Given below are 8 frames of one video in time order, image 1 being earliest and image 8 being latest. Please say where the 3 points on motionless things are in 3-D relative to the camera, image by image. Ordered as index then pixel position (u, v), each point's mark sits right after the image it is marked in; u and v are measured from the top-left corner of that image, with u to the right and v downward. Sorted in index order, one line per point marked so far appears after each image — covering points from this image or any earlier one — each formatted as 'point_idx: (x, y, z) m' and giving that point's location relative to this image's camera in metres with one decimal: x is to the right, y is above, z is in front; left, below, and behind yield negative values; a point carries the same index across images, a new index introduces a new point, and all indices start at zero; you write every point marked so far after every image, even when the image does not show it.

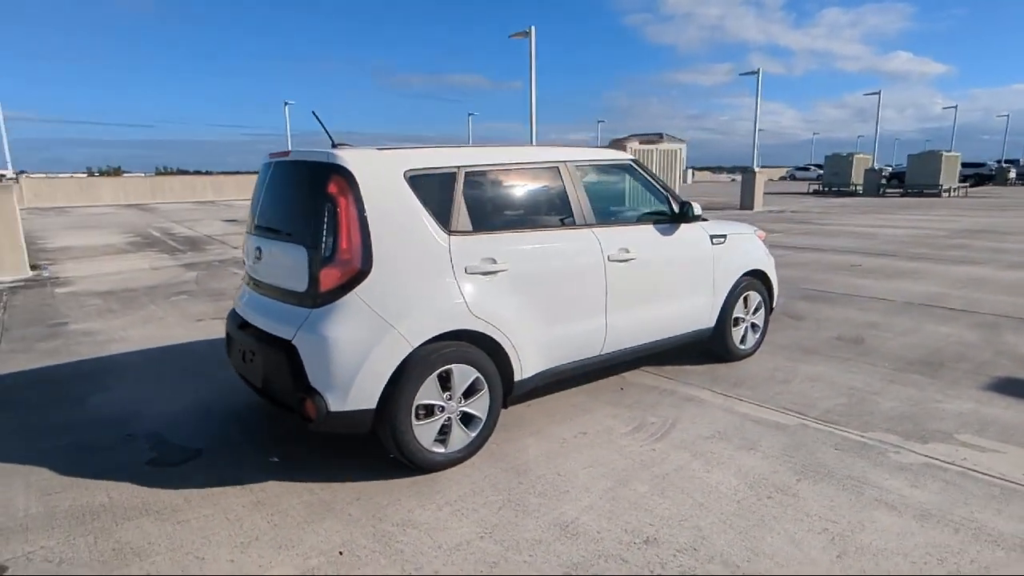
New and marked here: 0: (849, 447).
0: (+2.0, -0.9, +3.6) m
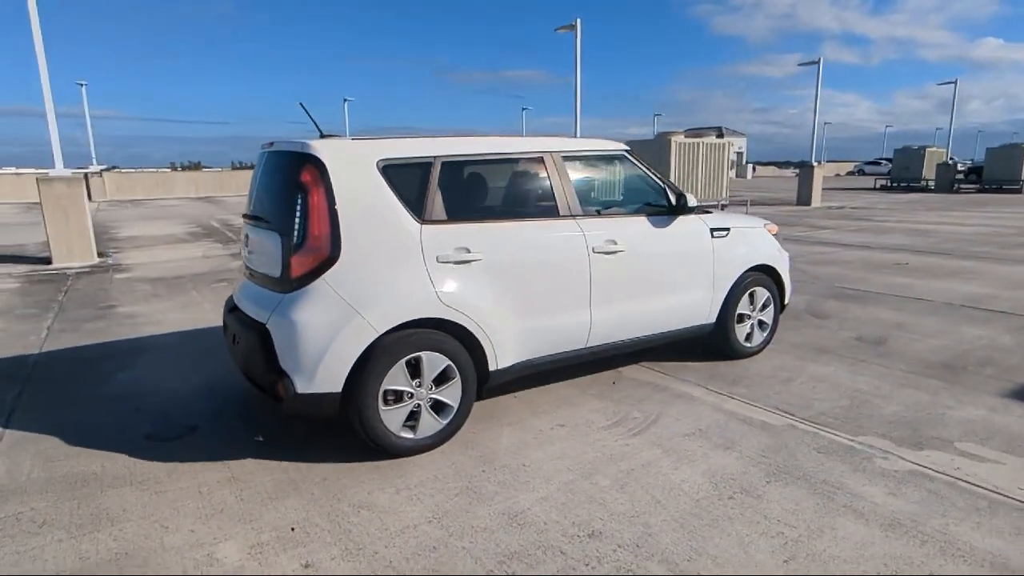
0: (+1.8, -0.9, +3.5) m
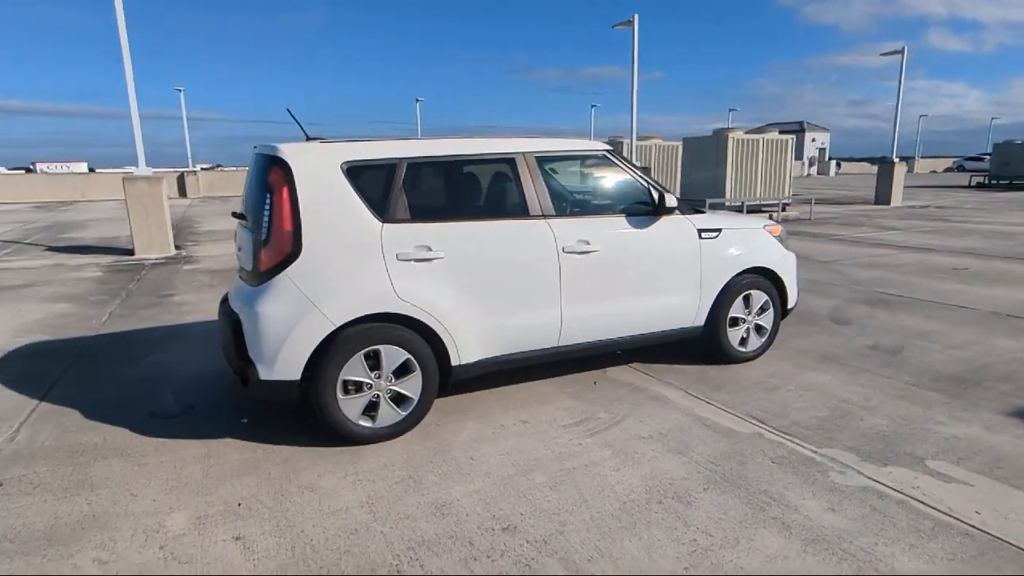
0: (+1.5, -0.9, +3.3) m
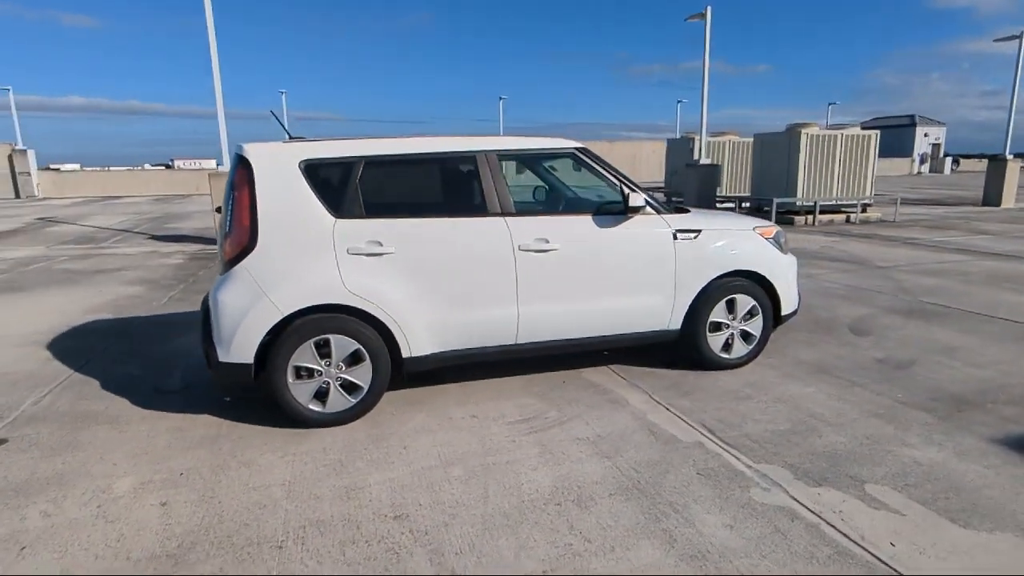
0: (+1.0, -1.0, +3.2) m
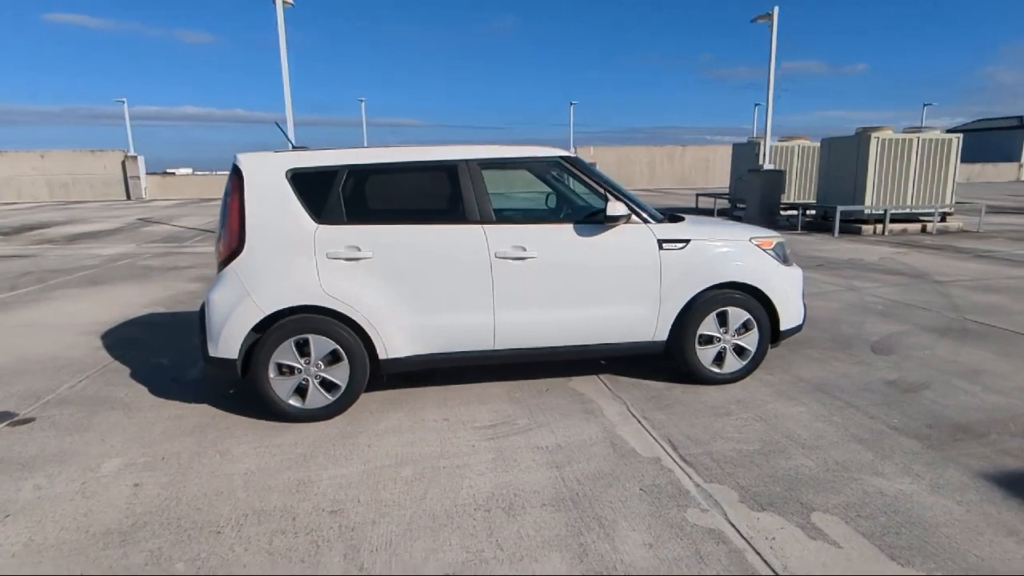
0: (+0.7, -1.0, +3.1) m
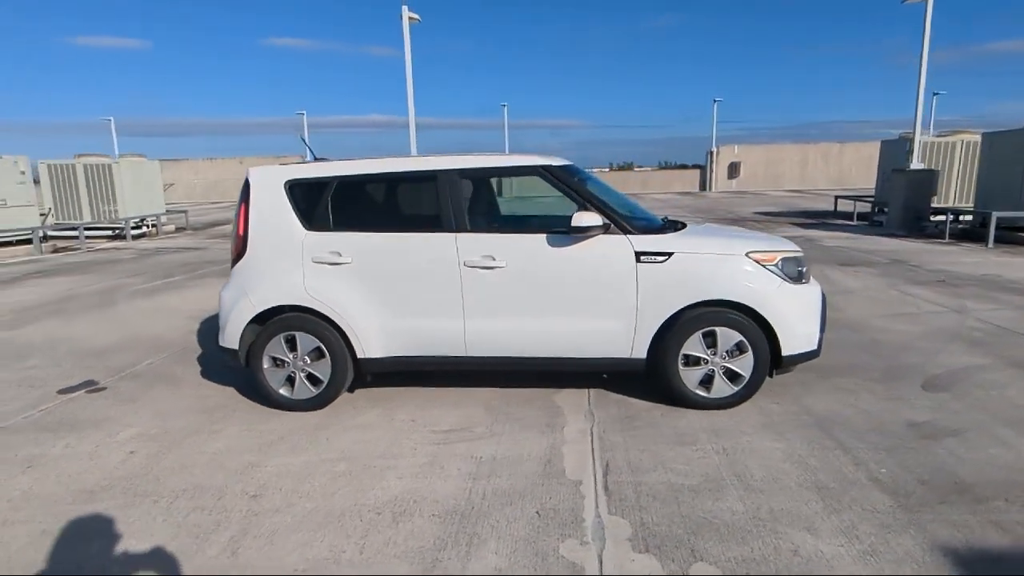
0: (+0.2, -1.1, +3.0) m
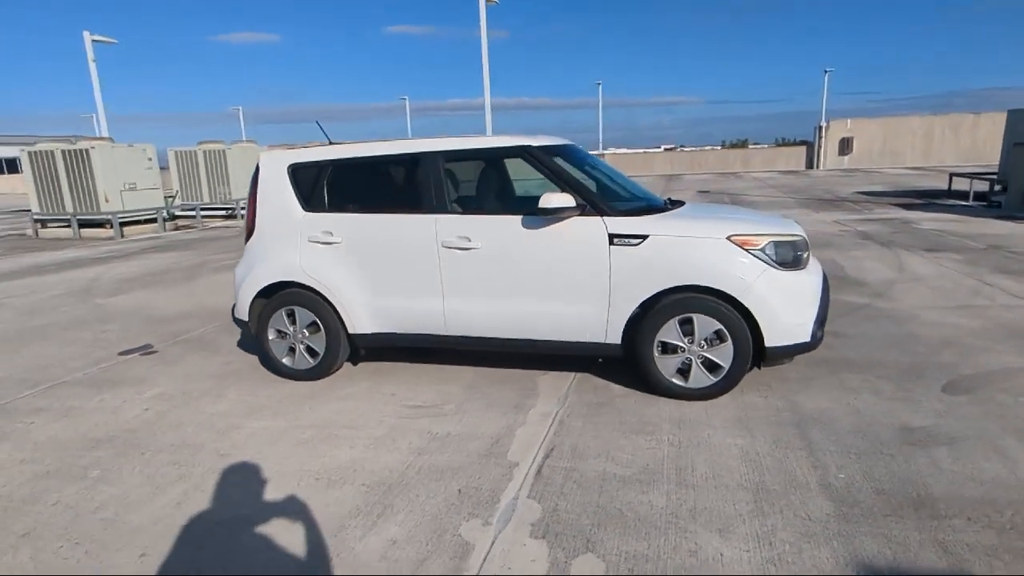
0: (-0.2, -1.0, +3.0) m
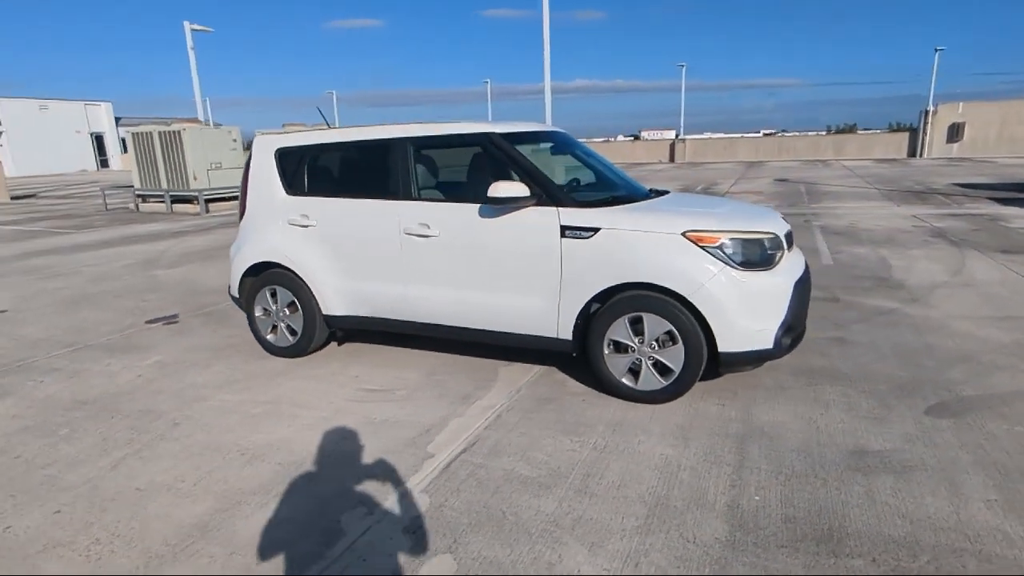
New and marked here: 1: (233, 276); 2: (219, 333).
0: (-0.7, -1.0, +3.0) m
1: (-2.3, +0.1, +5.1) m
2: (-2.8, -0.4, +5.9) m
